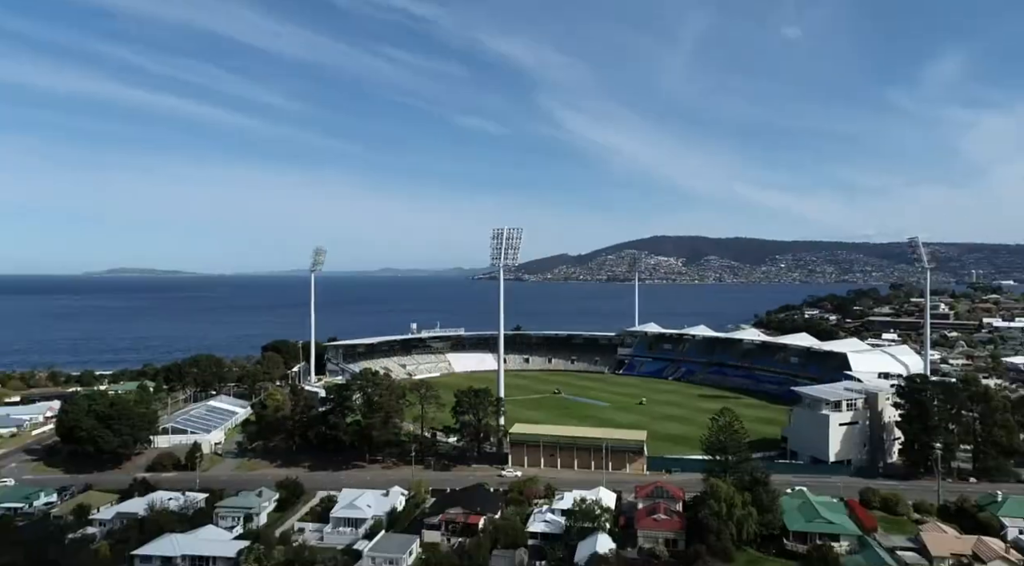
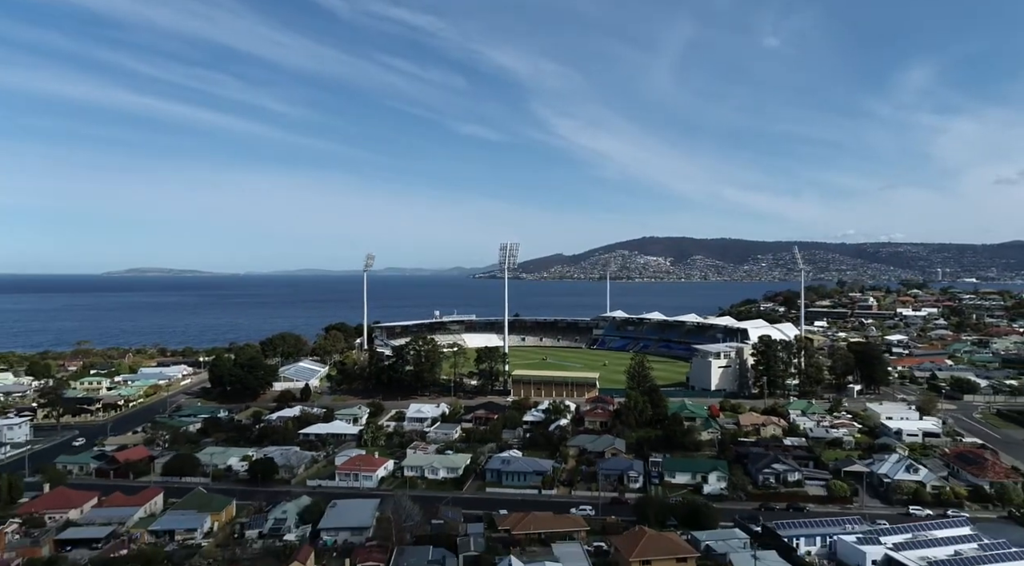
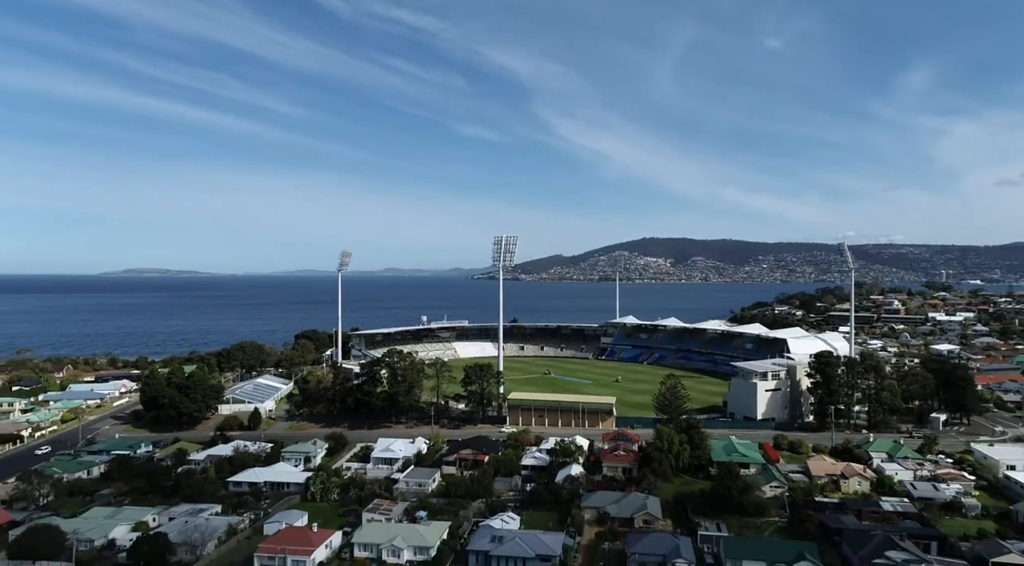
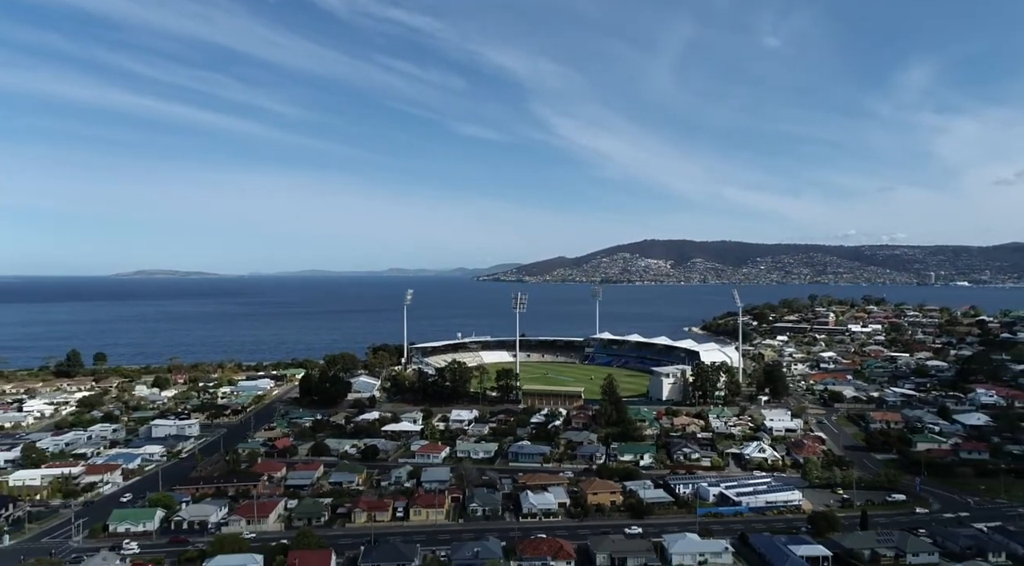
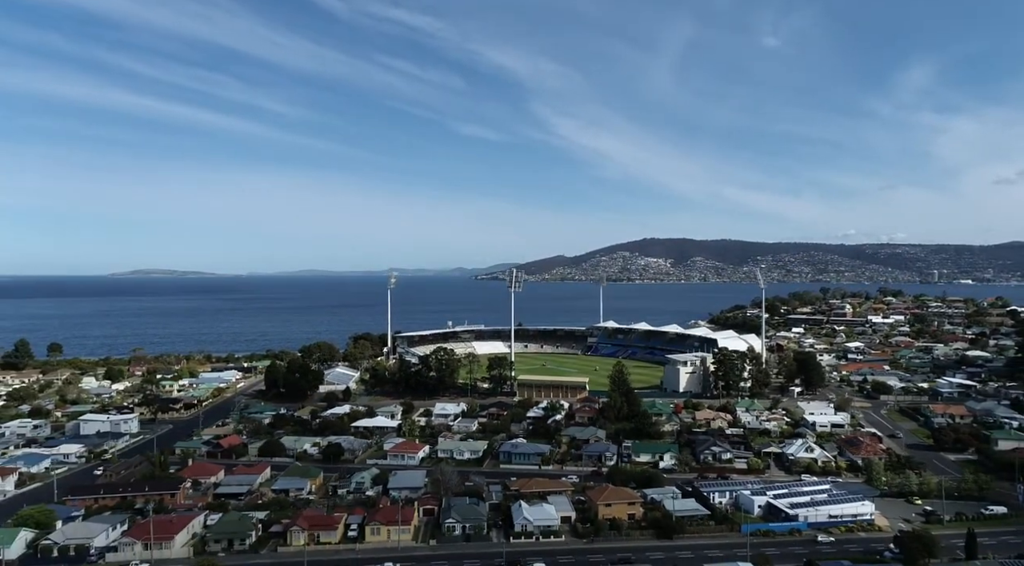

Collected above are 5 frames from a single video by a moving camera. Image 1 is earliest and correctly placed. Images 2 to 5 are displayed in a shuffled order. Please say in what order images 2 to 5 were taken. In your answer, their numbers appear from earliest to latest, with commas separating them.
3, 2, 5, 4
